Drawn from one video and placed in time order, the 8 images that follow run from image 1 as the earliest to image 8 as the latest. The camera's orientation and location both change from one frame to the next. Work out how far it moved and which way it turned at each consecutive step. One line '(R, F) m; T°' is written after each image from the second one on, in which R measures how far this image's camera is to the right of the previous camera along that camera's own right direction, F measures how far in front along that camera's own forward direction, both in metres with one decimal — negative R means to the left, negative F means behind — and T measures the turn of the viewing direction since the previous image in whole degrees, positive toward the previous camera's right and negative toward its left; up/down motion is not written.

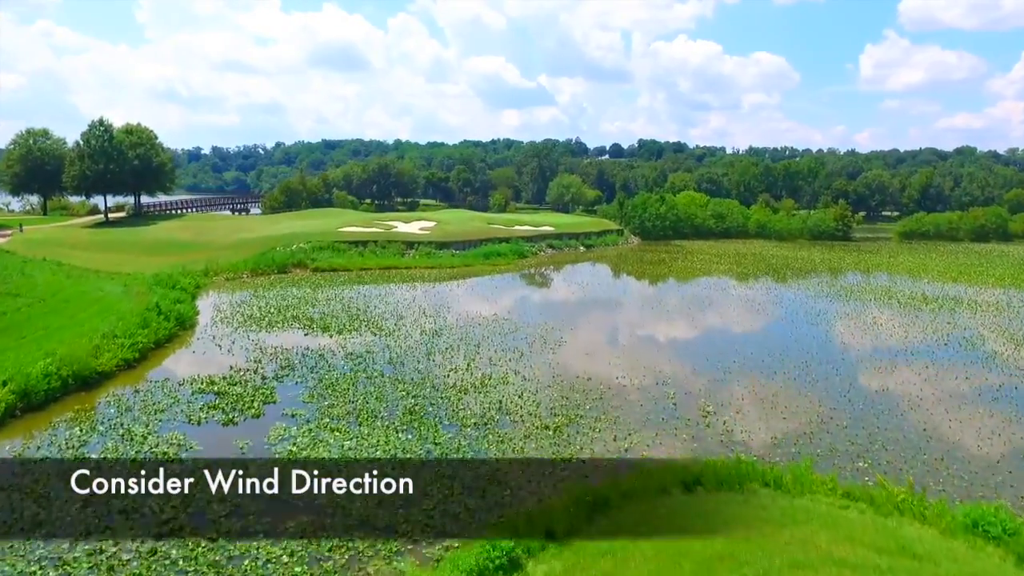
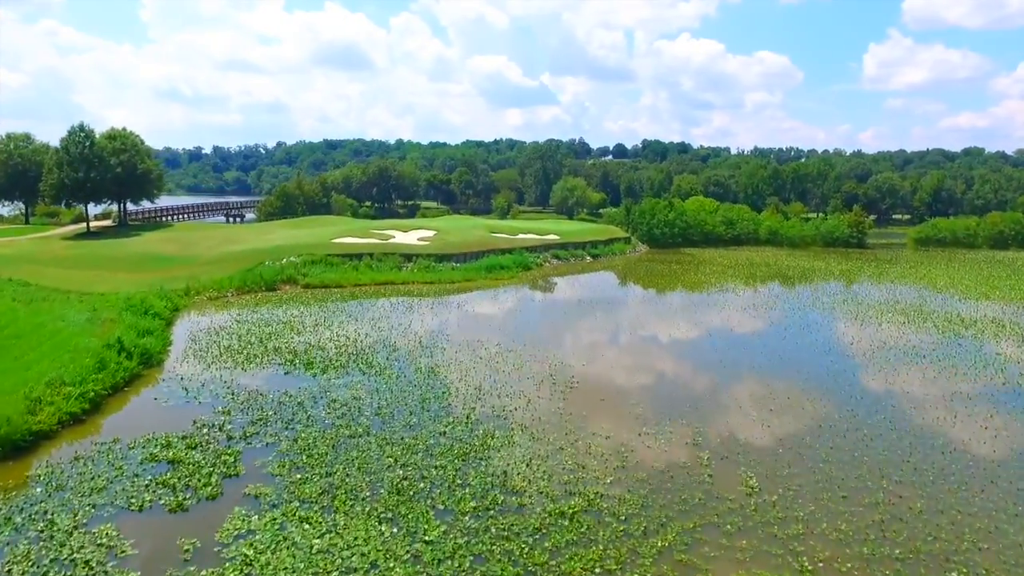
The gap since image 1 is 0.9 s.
(-0.1, +2.5) m; 0°
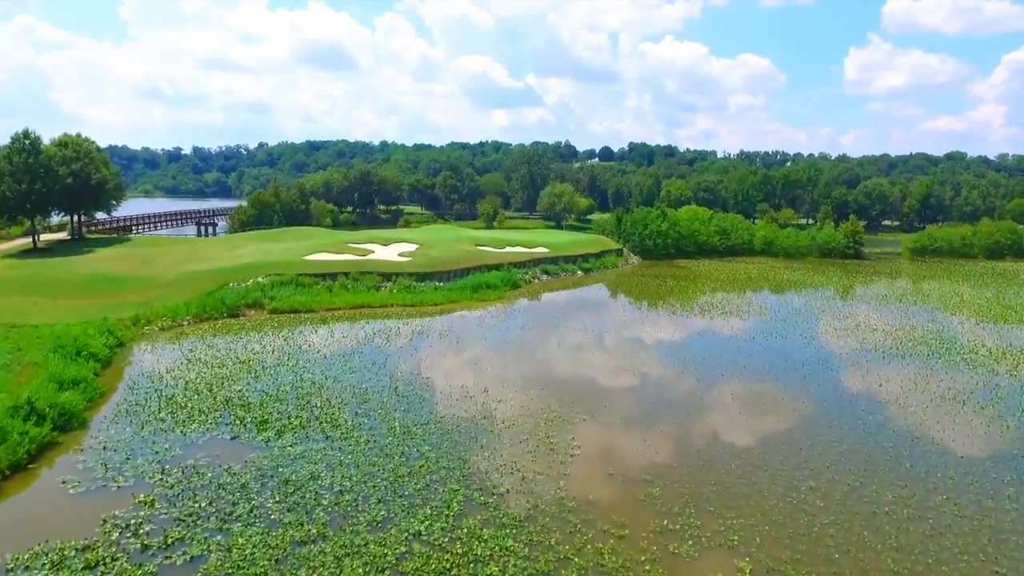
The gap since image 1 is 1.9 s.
(-0.1, +3.1) m; +1°
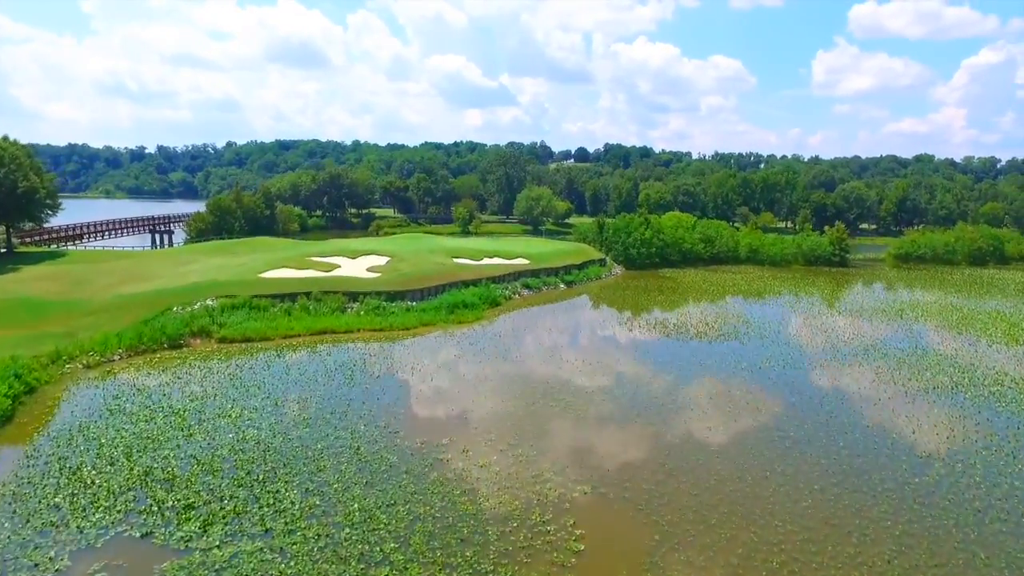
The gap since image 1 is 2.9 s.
(-0.3, +3.4) m; +2°
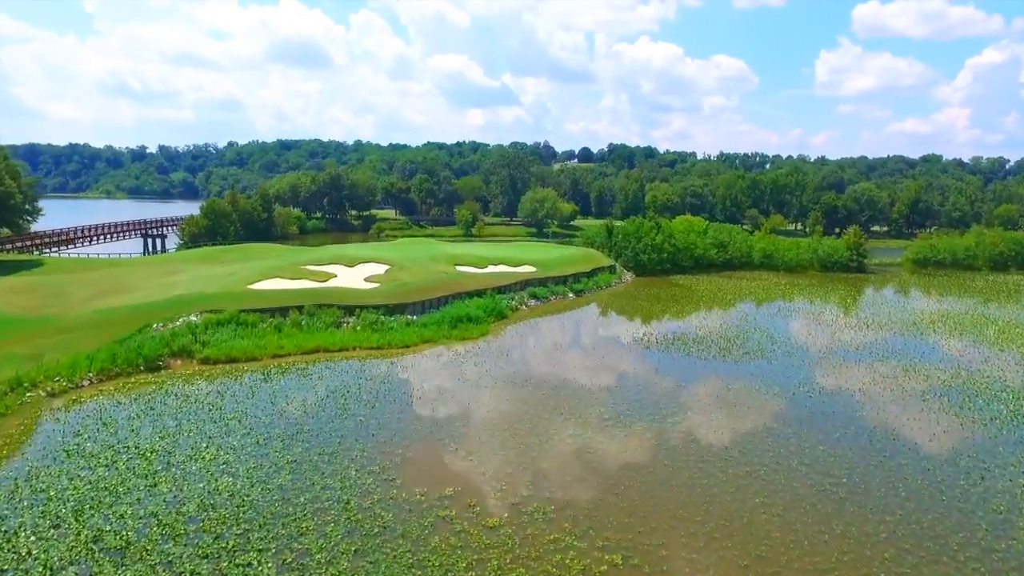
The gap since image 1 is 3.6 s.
(-0.3, +2.6) m; 0°
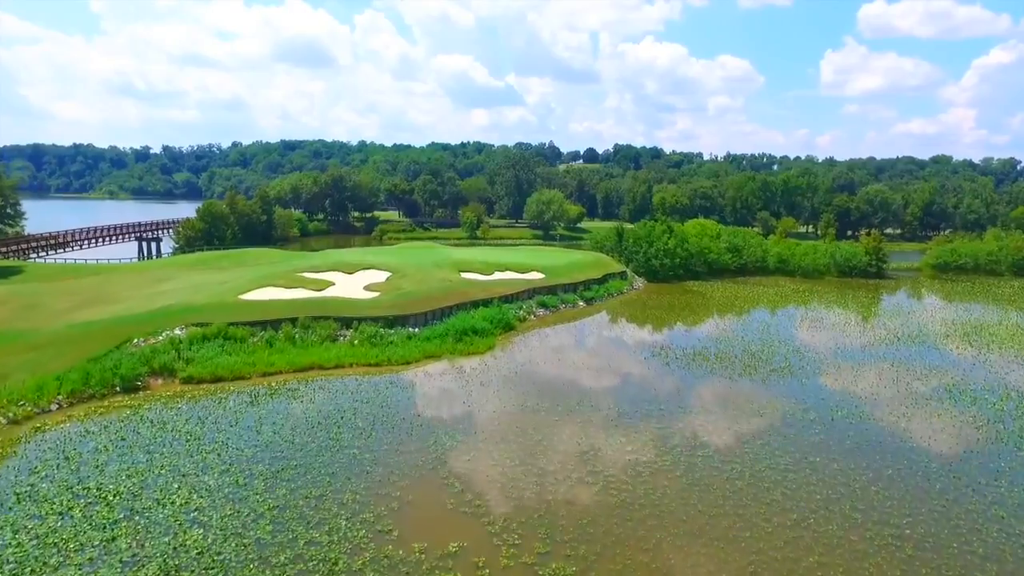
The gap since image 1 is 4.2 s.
(-0.3, +2.3) m; 0°
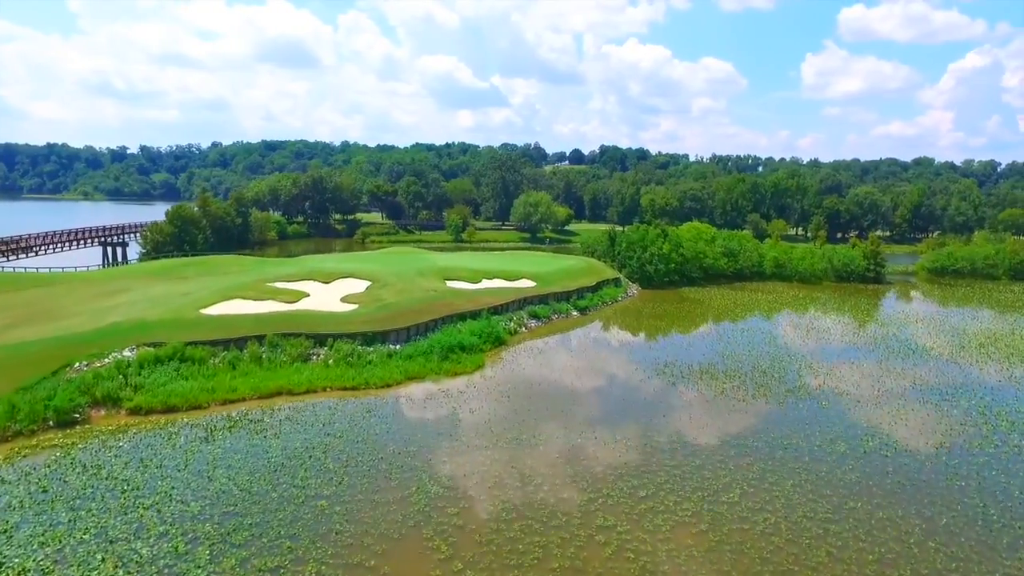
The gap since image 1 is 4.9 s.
(-0.3, +2.8) m; +1°
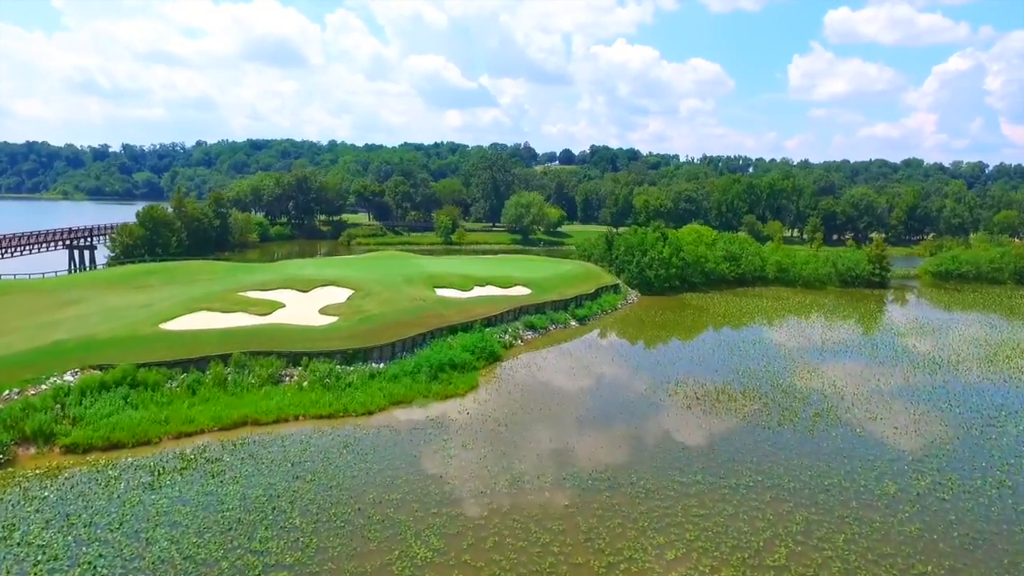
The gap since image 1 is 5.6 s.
(-0.3, +3.0) m; +1°
